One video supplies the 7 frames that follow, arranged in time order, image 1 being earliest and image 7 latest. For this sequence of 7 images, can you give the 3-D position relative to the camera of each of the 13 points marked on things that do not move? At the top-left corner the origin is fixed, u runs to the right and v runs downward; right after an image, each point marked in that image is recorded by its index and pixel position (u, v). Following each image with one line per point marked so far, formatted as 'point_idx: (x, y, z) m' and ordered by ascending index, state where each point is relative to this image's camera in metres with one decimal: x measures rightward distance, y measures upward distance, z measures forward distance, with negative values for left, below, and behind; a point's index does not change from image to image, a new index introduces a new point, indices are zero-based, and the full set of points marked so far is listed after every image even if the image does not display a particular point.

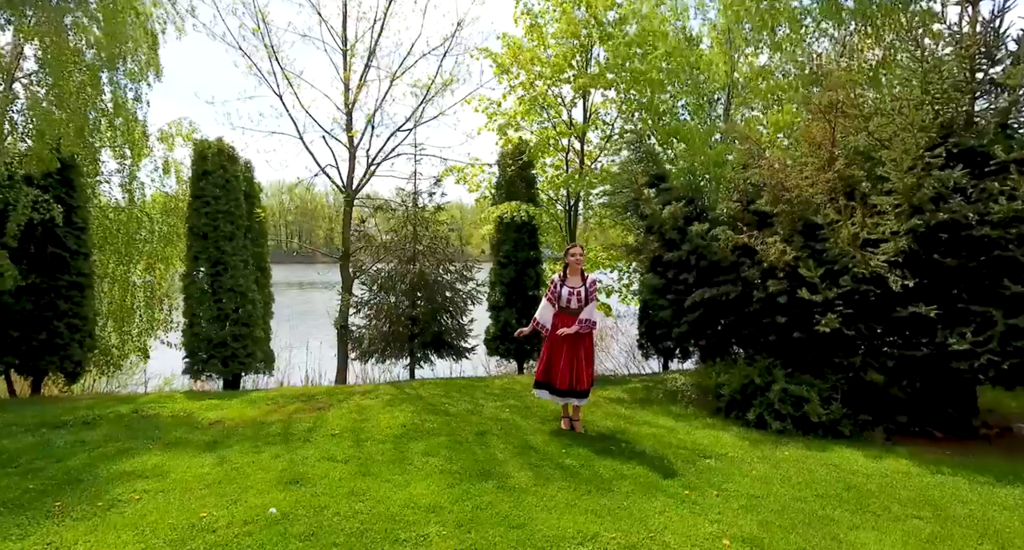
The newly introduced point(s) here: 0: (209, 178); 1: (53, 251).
0: (-4.9, +1.6, +10.2) m
1: (-6.6, +0.4, +9.3) m
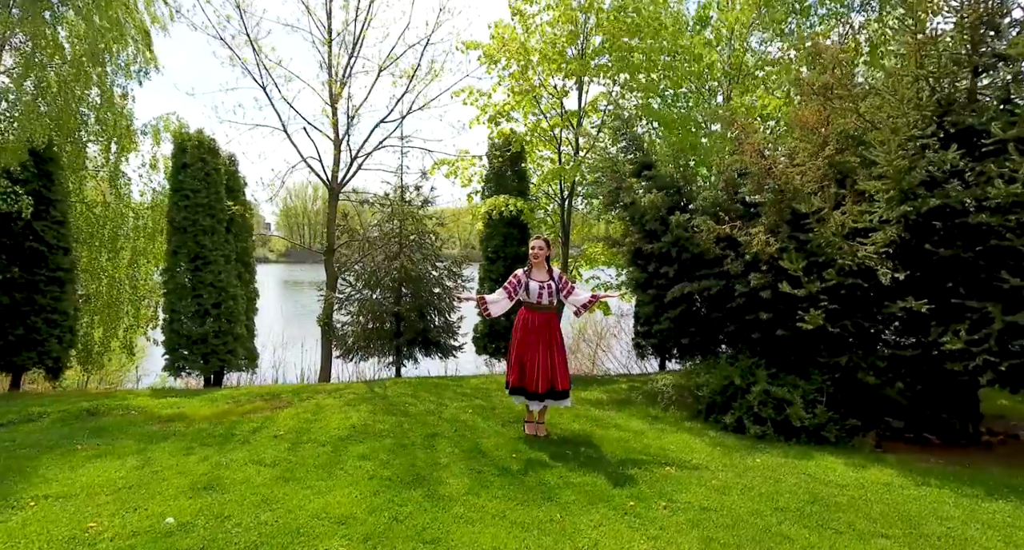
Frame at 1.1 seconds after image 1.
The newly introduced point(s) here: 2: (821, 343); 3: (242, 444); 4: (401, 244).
0: (-5.1, +1.6, +10.0) m
1: (-6.8, +0.4, +9.2) m
2: (+3.1, -0.7, +6.4) m
3: (-2.4, -1.5, +5.5) m
4: (-1.6, +0.5, +10.0) m
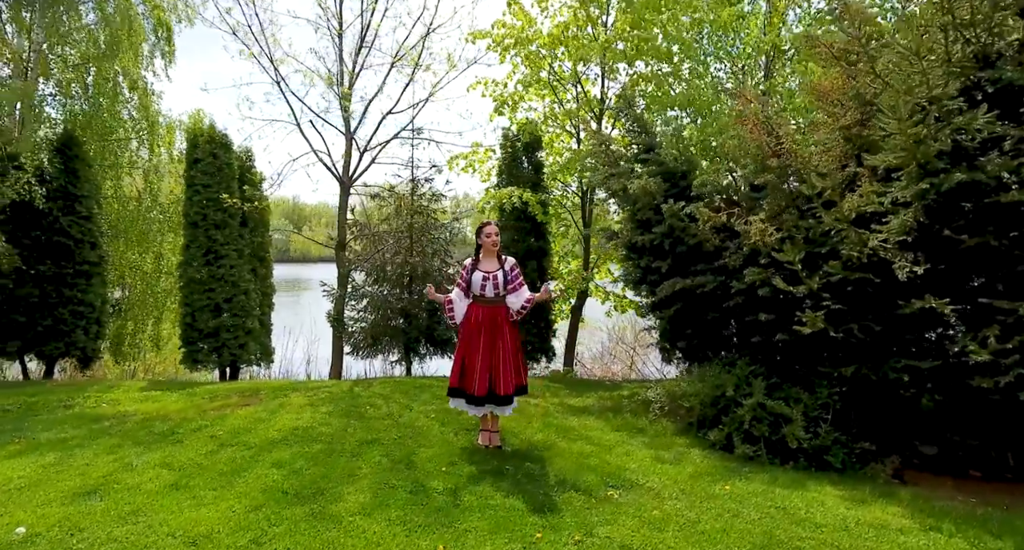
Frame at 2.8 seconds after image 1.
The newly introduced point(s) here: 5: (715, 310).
0: (-4.9, +1.7, +10.0) m
1: (-6.8, +0.5, +9.5) m
2: (+2.7, -0.6, +5.5) m
3: (-2.8, -1.4, +5.3) m
4: (-1.5, +0.5, +9.6) m
5: (+2.0, -0.3, +6.3) m
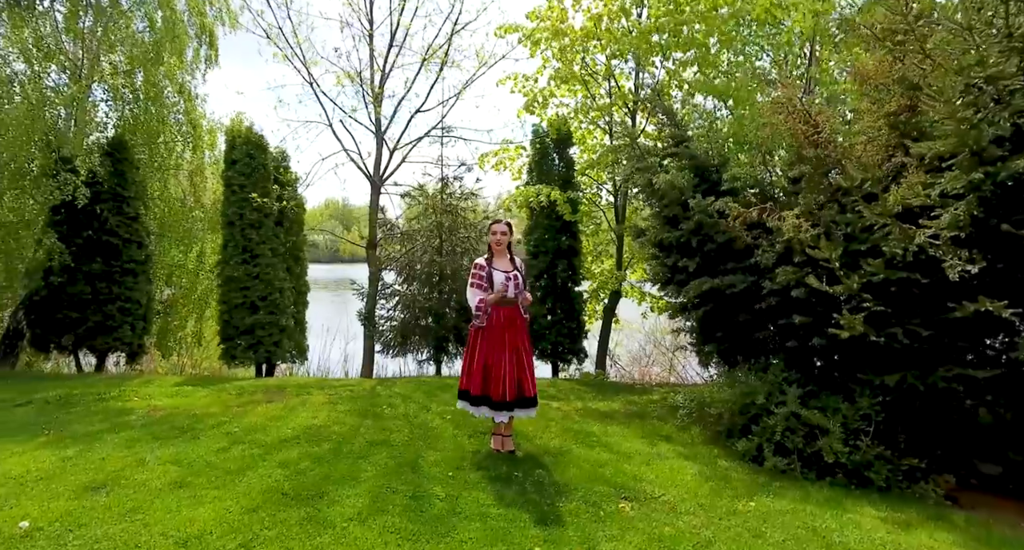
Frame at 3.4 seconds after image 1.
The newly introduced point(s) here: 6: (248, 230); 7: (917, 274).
0: (-4.4, +1.8, +10.2) m
1: (-6.3, +0.6, +9.8) m
2: (+2.8, -0.6, +5.0) m
3: (-2.7, -1.4, +5.3) m
4: (-1.0, +0.6, +9.5) m
5: (+2.2, -0.3, +5.9) m
6: (-4.2, +0.7, +10.2) m
7: (+2.9, 0.0, +4.5) m
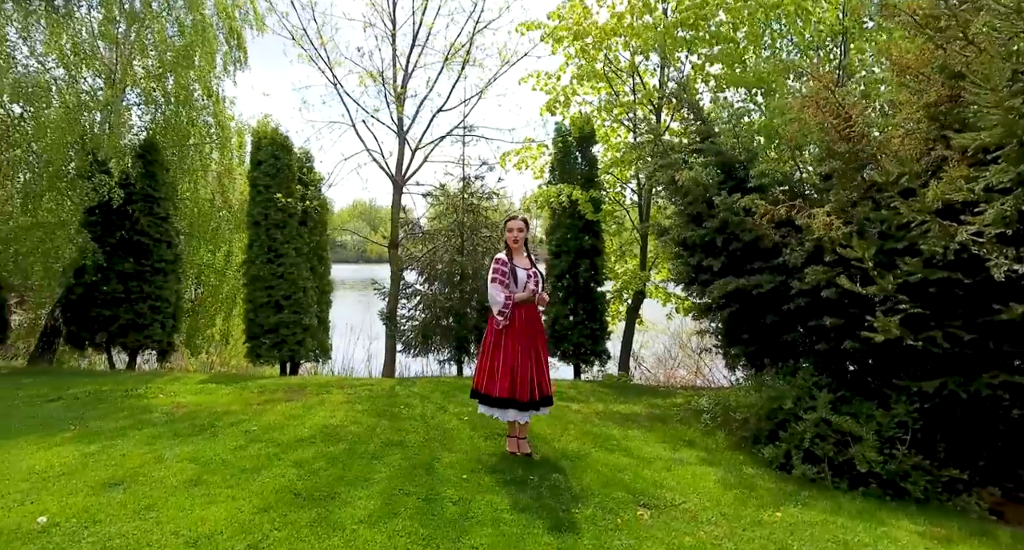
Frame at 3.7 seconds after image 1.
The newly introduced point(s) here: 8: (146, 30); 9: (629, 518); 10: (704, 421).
0: (-4.1, +1.8, +10.3) m
1: (-5.9, +0.6, +10.0) m
2: (+3.0, -0.6, +4.8) m
3: (-2.6, -1.4, +5.3) m
4: (-0.7, +0.6, +9.4) m
5: (+2.4, -0.3, +5.7) m
6: (-3.9, +0.7, +10.3) m
7: (+3.0, 0.0, +4.3) m
8: (-5.9, +4.0, +10.2) m
9: (+0.7, -1.5, +3.8) m
10: (+1.8, -1.4, +5.9) m
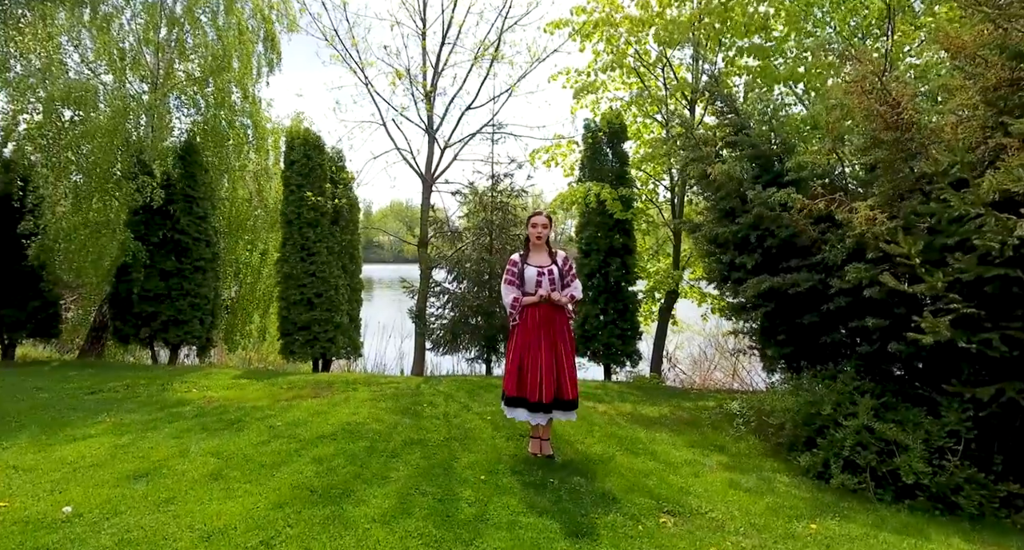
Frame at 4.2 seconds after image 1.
0: (-3.6, +1.8, +10.4) m
1: (-5.5, +0.6, +10.2) m
2: (+3.1, -0.6, +4.5) m
3: (-2.4, -1.3, +5.3) m
4: (-0.3, +0.6, +9.3) m
5: (+2.6, -0.3, +5.4) m
6: (-3.4, +0.8, +10.4) m
7: (+3.1, 0.0, +4.0) m
8: (-5.4, +4.0, +10.5) m
9: (+0.8, -1.4, +3.6) m
10: (+2.0, -1.3, +5.7) m
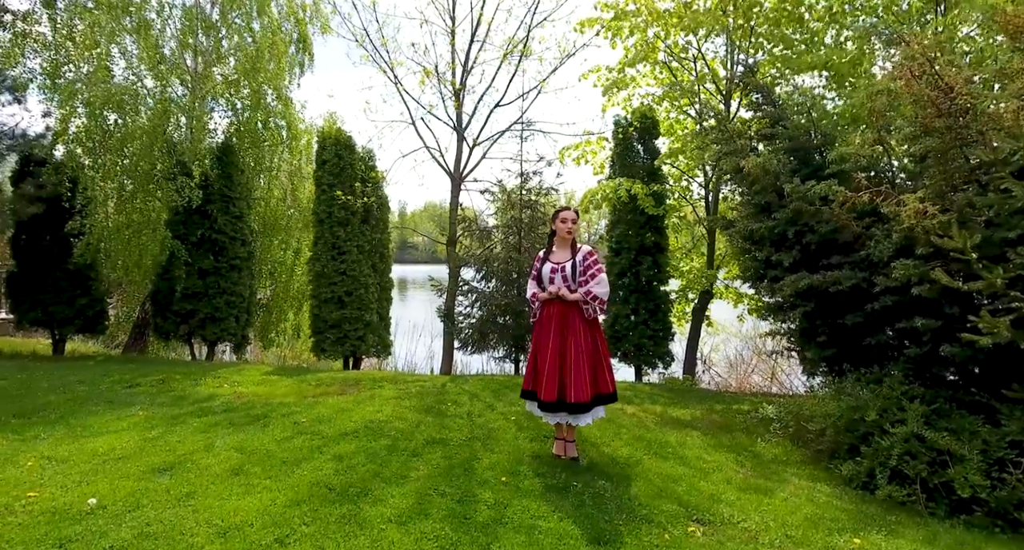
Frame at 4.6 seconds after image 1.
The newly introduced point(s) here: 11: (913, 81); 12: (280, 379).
0: (-3.1, +1.8, +10.4) m
1: (-5.0, +0.7, +10.4) m
2: (+3.3, -0.6, +4.2) m
3: (-2.2, -1.3, +5.3) m
4: (+0.2, +0.6, +9.2) m
5: (+2.8, -0.3, +5.2) m
6: (-2.9, +0.8, +10.4) m
7: (+3.2, 0.0, +3.6) m
8: (-4.9, +4.0, +10.6) m
9: (+0.9, -1.4, +3.4) m
10: (+2.2, -1.3, +5.4) m
11: (+2.8, +1.4, +4.5) m
12: (-2.9, -1.3, +7.8) m
